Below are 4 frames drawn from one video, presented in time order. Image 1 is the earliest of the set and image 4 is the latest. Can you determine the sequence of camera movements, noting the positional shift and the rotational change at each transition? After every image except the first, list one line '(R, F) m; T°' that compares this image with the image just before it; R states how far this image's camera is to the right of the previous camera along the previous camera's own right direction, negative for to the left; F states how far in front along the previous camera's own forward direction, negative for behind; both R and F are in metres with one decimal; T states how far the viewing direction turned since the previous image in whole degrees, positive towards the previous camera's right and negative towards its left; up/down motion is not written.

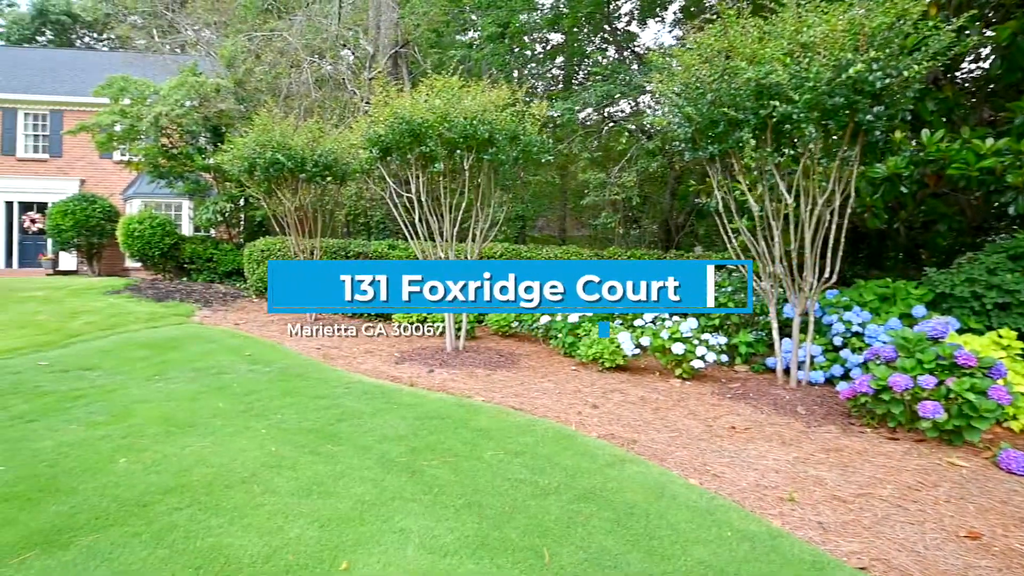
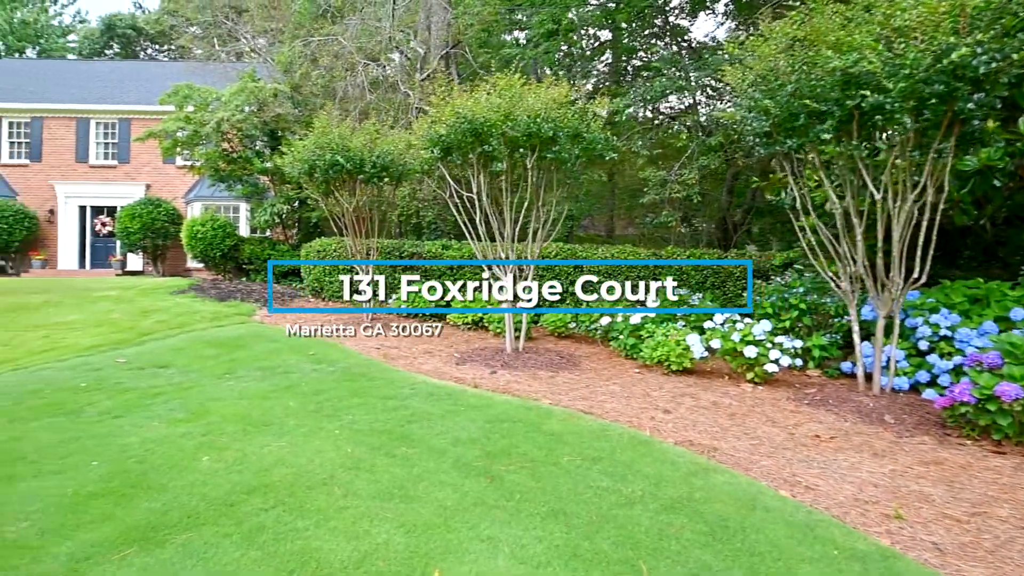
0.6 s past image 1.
(-0.3, +0.1) m; -4°
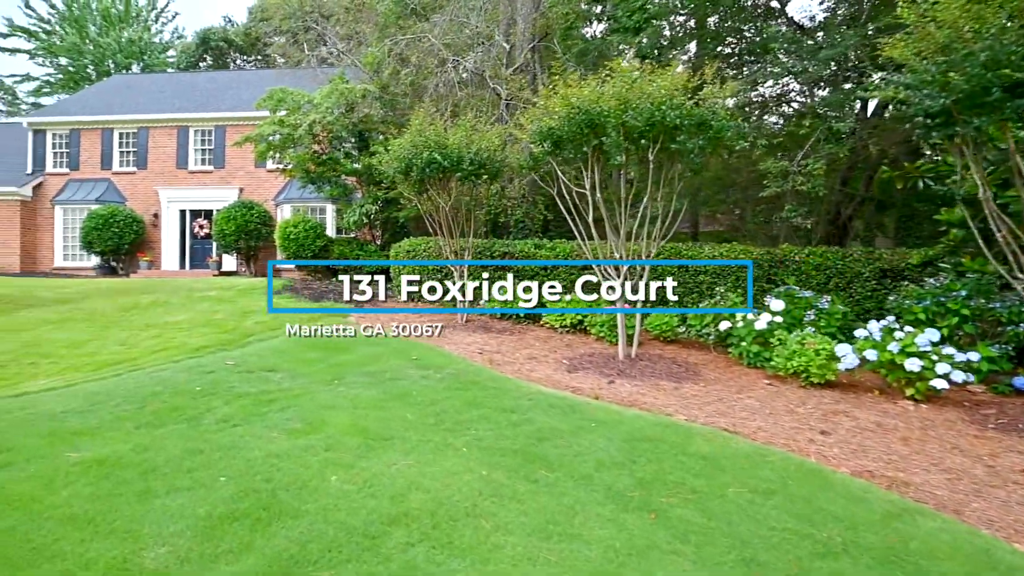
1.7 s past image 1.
(-0.6, +0.5) m; -7°
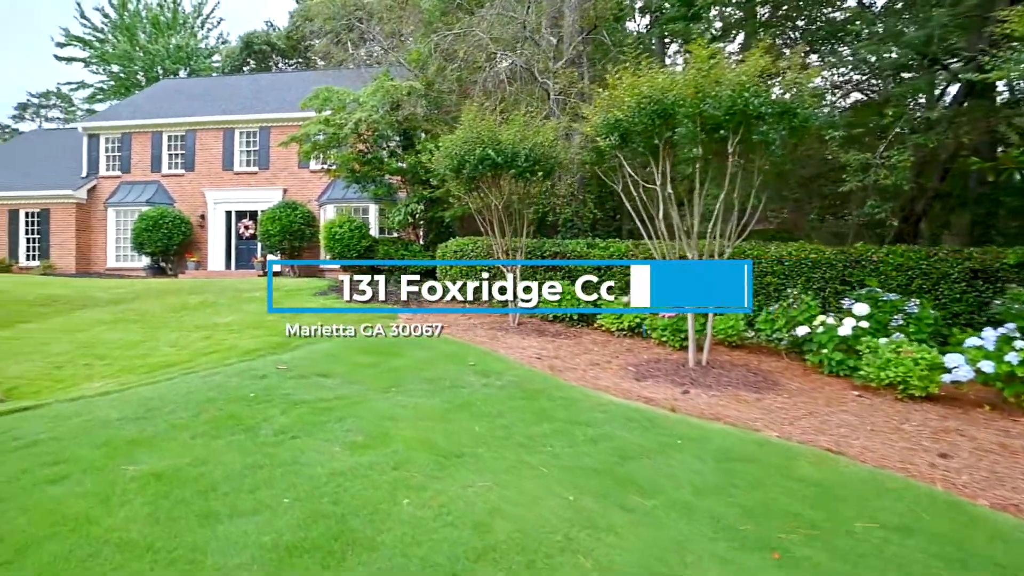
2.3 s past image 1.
(-0.3, +0.4) m; -3°
